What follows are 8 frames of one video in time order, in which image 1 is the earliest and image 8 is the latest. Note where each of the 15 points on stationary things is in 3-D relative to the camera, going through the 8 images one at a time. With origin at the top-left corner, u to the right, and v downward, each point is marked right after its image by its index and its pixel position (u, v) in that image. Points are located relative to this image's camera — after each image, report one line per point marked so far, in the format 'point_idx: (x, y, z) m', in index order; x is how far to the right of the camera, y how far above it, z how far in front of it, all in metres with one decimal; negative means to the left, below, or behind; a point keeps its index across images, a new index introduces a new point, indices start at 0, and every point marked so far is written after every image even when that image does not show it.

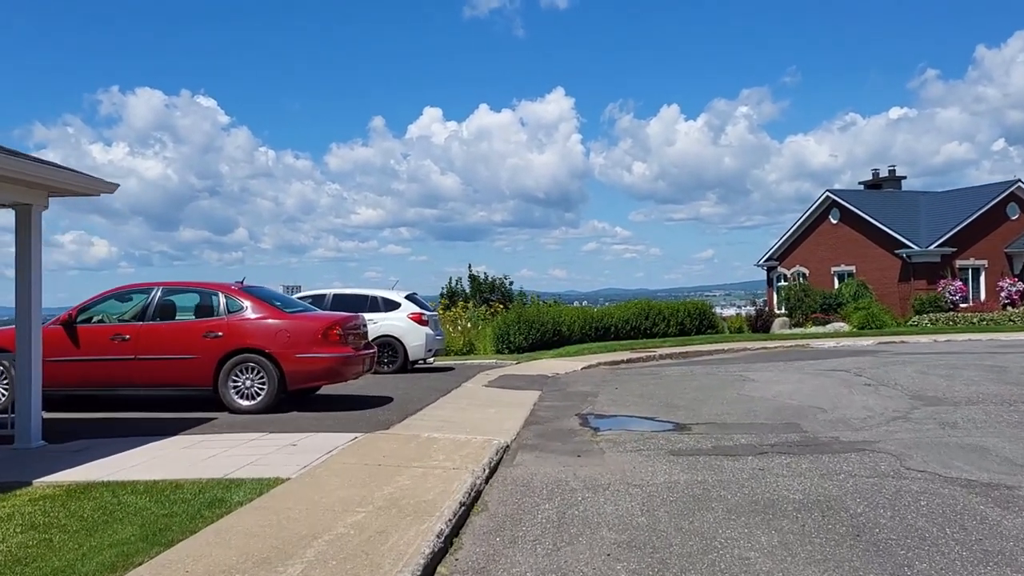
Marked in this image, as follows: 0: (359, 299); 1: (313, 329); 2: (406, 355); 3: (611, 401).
0: (-3.0, -0.2, +17.5) m
1: (-2.5, -0.5, +11.2) m
2: (-2.0, -1.3, +17.1) m
3: (+1.5, -1.8, +13.6) m
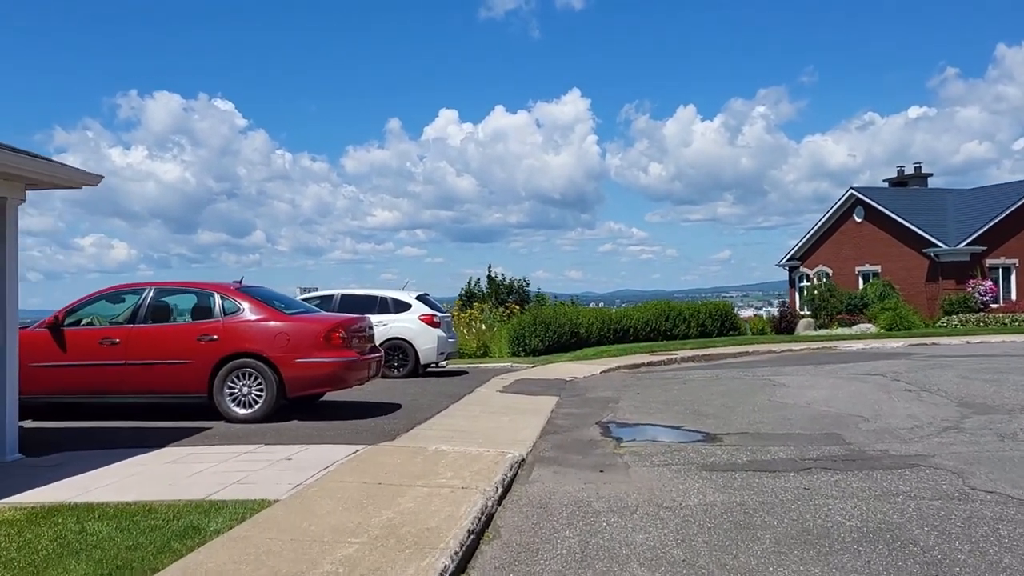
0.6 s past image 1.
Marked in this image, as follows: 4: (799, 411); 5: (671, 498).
0: (-2.7, -0.2, +16.7) m
1: (-2.3, -0.5, +10.5) m
2: (-1.7, -1.3, +16.3) m
3: (+1.8, -1.7, +12.8) m
4: (+3.8, -1.6, +11.6) m
5: (+1.2, -1.6, +6.9) m
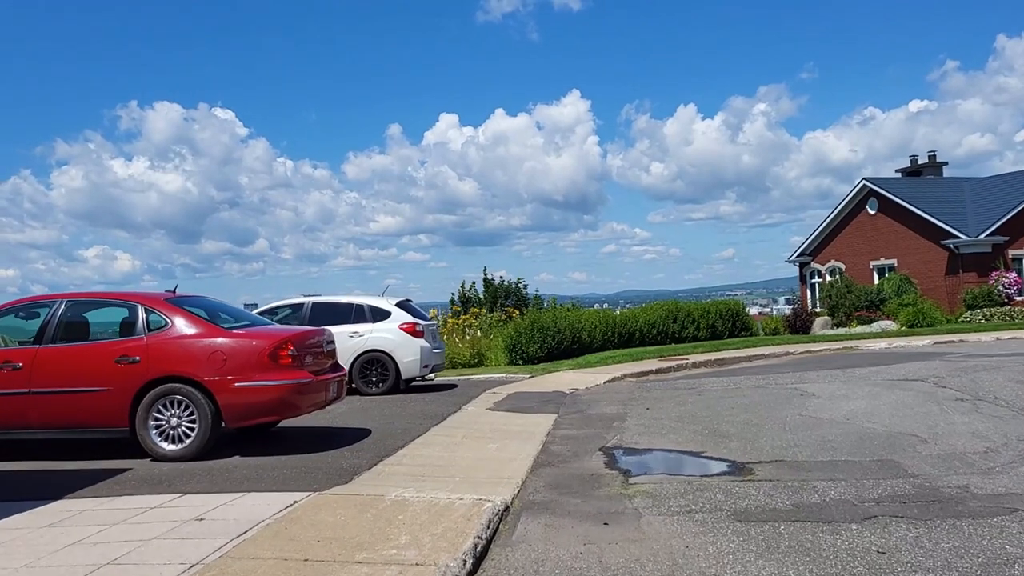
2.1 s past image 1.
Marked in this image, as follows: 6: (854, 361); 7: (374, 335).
0: (-2.9, -0.4, +14.9) m
1: (-2.5, -0.6, +8.7) m
2: (-1.9, -1.4, +14.5) m
3: (+1.6, -1.7, +11.0) m
4: (+3.6, -1.6, +9.8) m
5: (+1.1, -1.6, +5.1) m
6: (+7.2, -1.6, +18.7) m
7: (-2.3, -0.8, +14.6) m
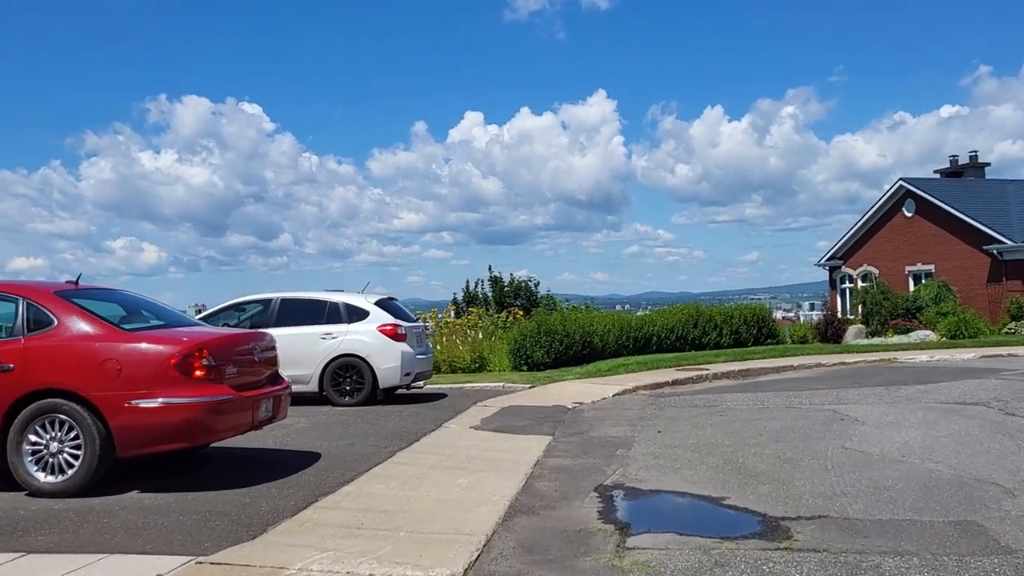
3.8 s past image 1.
0: (-2.9, -0.3, +13.2) m
1: (-2.7, -0.5, +6.9) m
2: (-2.0, -1.4, +12.7) m
3: (+1.4, -1.8, +9.1) m
4: (+3.4, -1.6, +7.9) m
5: (+0.7, -1.6, +3.2) m
6: (+7.2, -1.7, +16.6) m
7: (-2.3, -0.7, +12.7) m
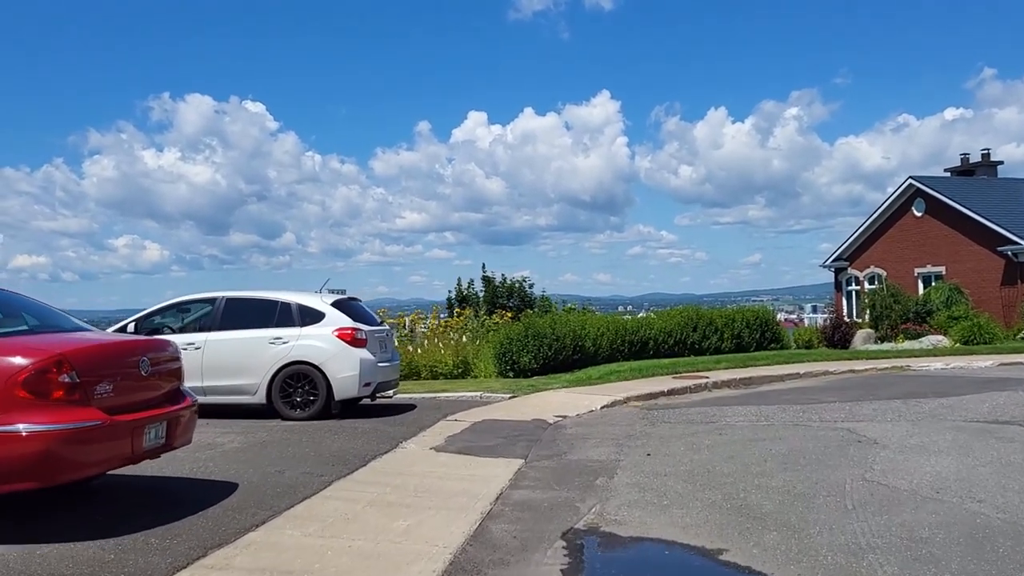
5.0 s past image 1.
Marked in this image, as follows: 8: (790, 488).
0: (-3.3, -0.3, +11.7) m
1: (-3.1, -0.5, +5.5) m
2: (-2.3, -1.3, +11.3) m
3: (+1.1, -1.8, +7.6) m
4: (+3.0, -1.7, +6.4) m
5: (+0.4, -1.6, +1.8) m
6: (+6.9, -1.7, +15.2) m
7: (-2.7, -0.7, +11.3) m
8: (+2.4, -1.7, +7.6) m
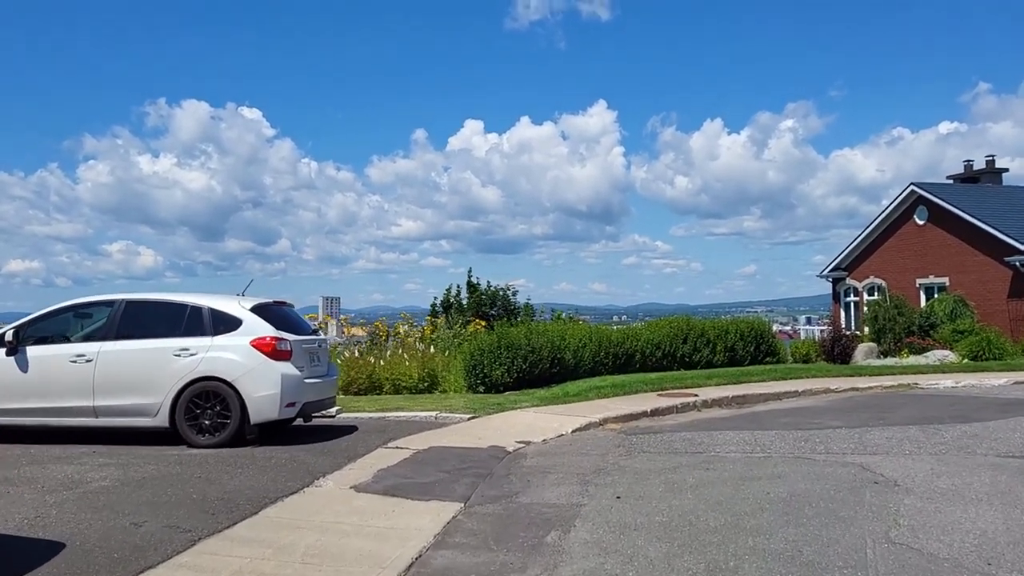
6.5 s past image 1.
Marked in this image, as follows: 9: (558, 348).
0: (-3.8, -0.3, +9.9) m
1: (-3.6, -0.5, +3.7) m
2: (-2.9, -1.4, +9.5) m
3: (+0.5, -1.8, +5.8) m
4: (+2.5, -1.7, +4.6) m
5: (-0.1, -1.6, 0.0) m
6: (+6.3, -1.9, +13.4) m
7: (-3.2, -0.7, +9.5) m
8: (+1.8, -1.7, +5.8) m
9: (+1.0, -1.3, +18.6) m
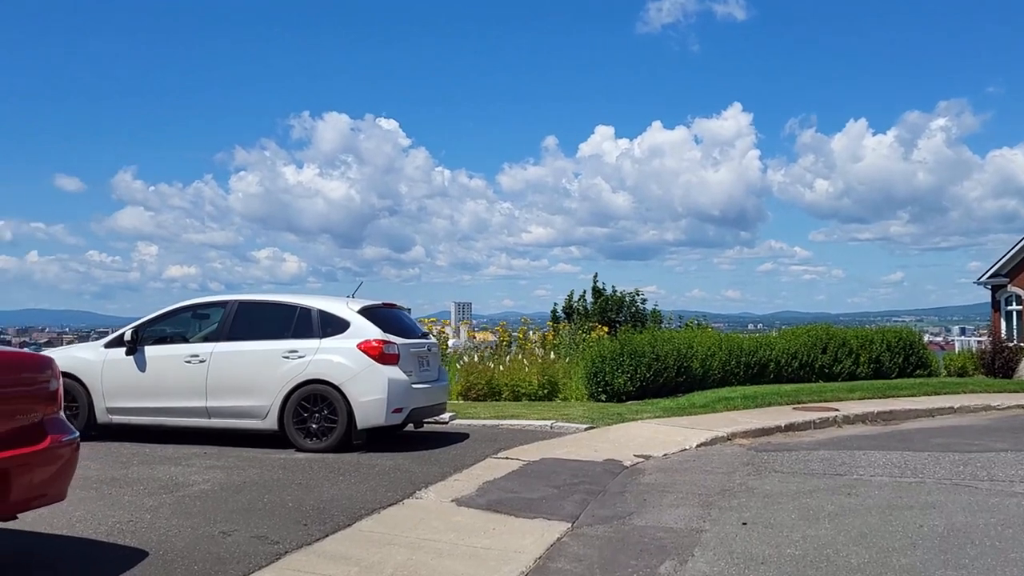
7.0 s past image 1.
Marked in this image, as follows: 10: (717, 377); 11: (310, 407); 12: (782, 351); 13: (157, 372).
0: (-2.5, -0.3, +9.8) m
1: (-3.2, -0.4, +3.6) m
2: (-1.7, -1.4, +9.2) m
3: (+1.2, -1.8, +5.1) m
4: (+2.9, -1.7, +3.6) m
5: (-0.4, -1.5, -0.6) m
6: (+8.0, -1.9, +11.8) m
7: (-2.0, -0.7, +9.3) m
8: (+2.4, -1.7, +4.9) m
9: (+3.5, -1.4, +17.7) m
10: (+4.3, -1.8, +18.4) m
11: (-2.1, -1.3, +9.4) m
12: (+5.9, -1.4, +19.3) m
13: (-3.9, -0.9, +9.7) m
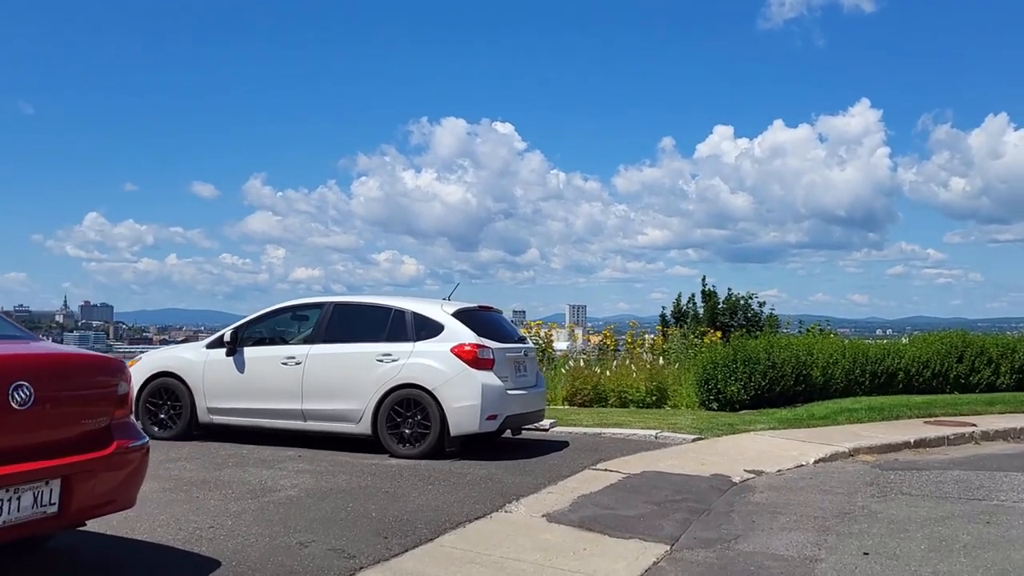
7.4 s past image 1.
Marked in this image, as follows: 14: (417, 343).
0: (-1.5, -0.3, +9.6) m
1: (-3.0, -0.4, +3.6) m
2: (-0.7, -1.4, +8.9) m
3: (+1.6, -1.8, +4.5) m
4: (+3.2, -1.7, +2.8) m
5: (-0.6, -1.5, -0.9) m
6: (+9.2, -2.0, +10.2) m
7: (-1.0, -0.7, +9.1) m
8: (+2.8, -1.8, +4.1) m
9: (+5.5, -1.4, +16.6) m
10: (+6.4, -1.9, +17.3) m
11: (-1.1, -1.3, +9.1) m
12: (+8.1, -1.4, +18.0) m
13: (-2.8, -0.9, +9.7) m
14: (-1.0, -0.6, +9.2) m
